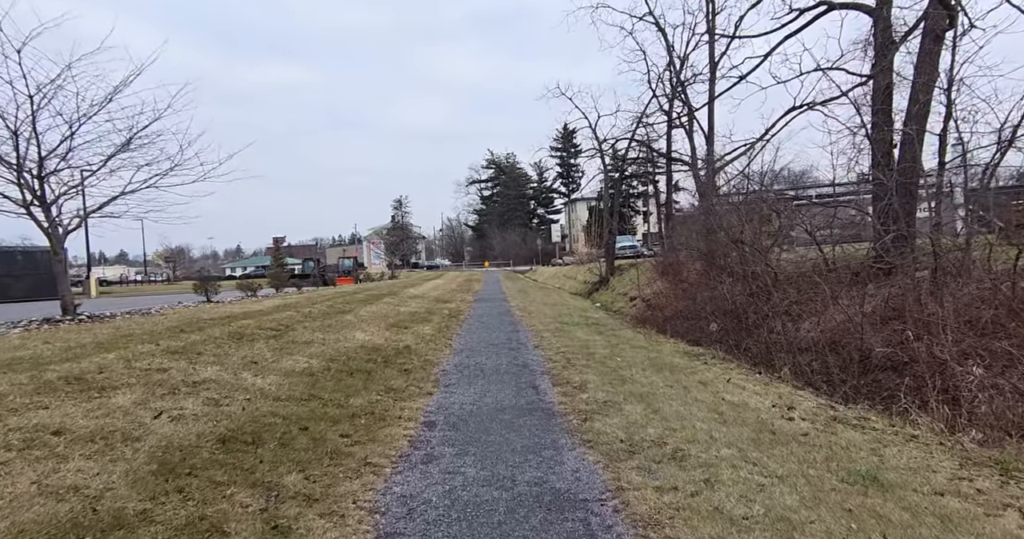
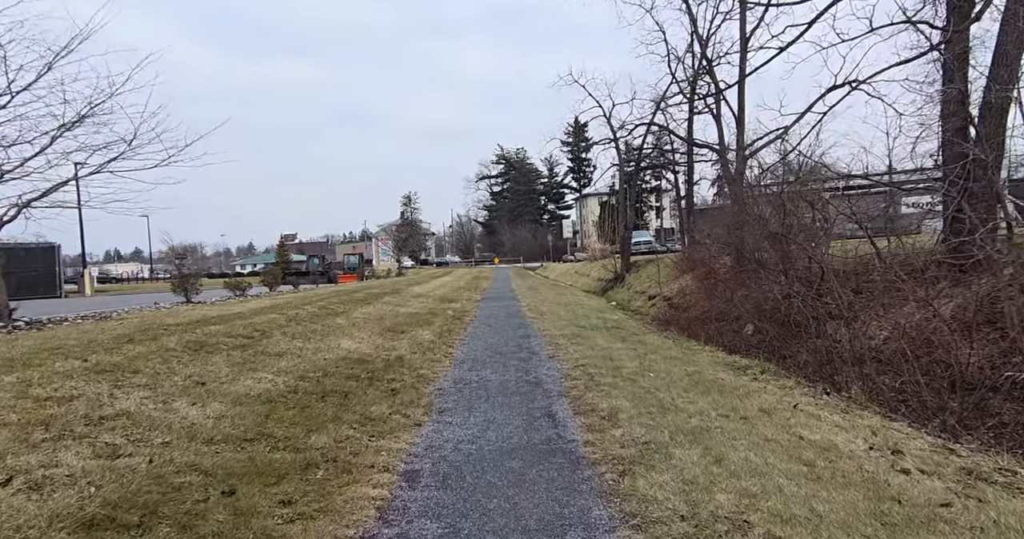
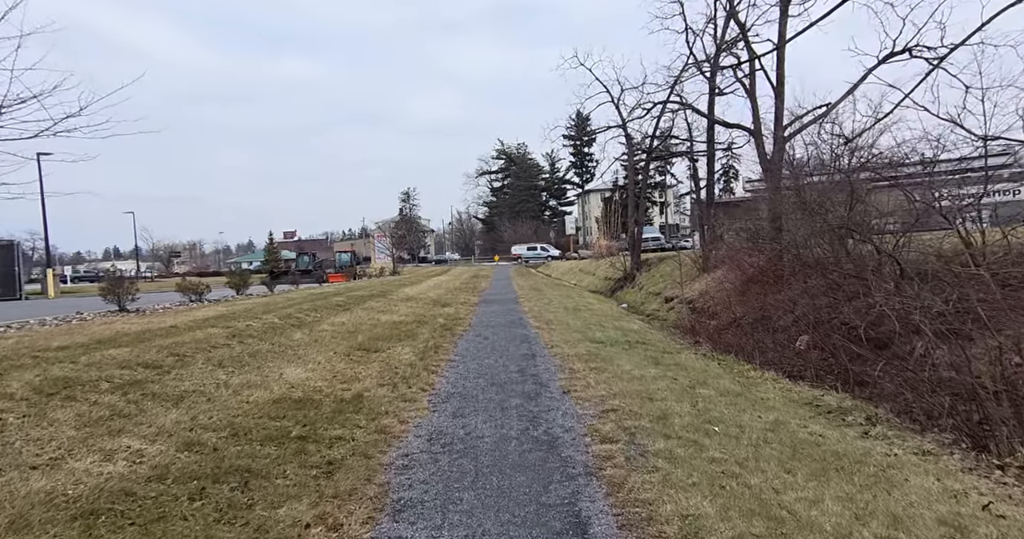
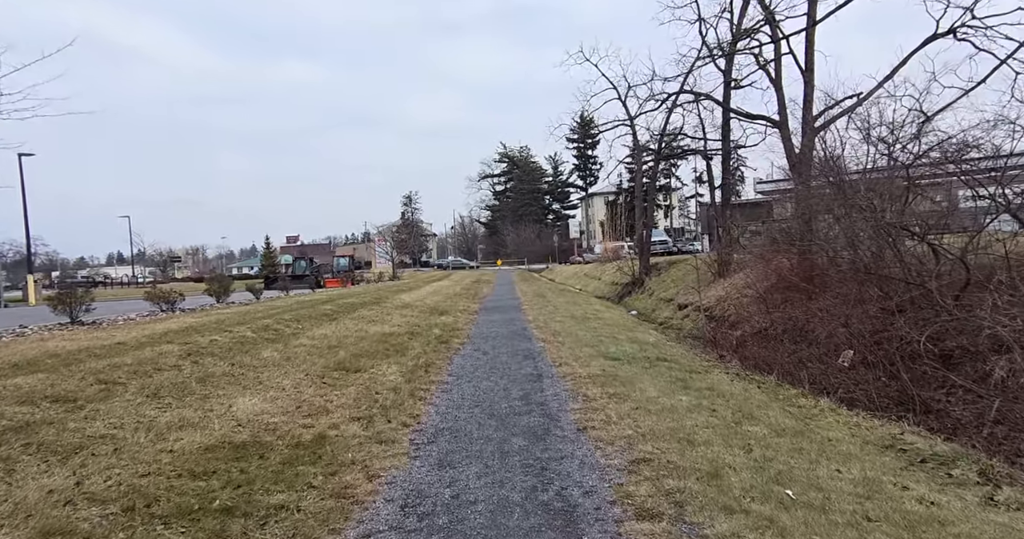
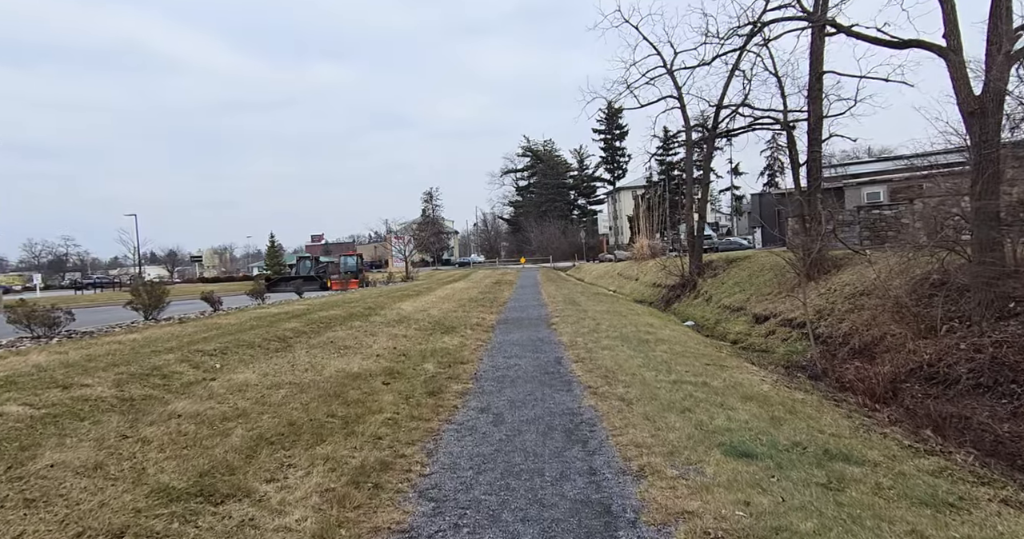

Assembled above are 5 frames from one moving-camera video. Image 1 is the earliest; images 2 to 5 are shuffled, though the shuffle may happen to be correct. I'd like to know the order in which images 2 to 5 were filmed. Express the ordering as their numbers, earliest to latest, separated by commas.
2, 3, 4, 5
